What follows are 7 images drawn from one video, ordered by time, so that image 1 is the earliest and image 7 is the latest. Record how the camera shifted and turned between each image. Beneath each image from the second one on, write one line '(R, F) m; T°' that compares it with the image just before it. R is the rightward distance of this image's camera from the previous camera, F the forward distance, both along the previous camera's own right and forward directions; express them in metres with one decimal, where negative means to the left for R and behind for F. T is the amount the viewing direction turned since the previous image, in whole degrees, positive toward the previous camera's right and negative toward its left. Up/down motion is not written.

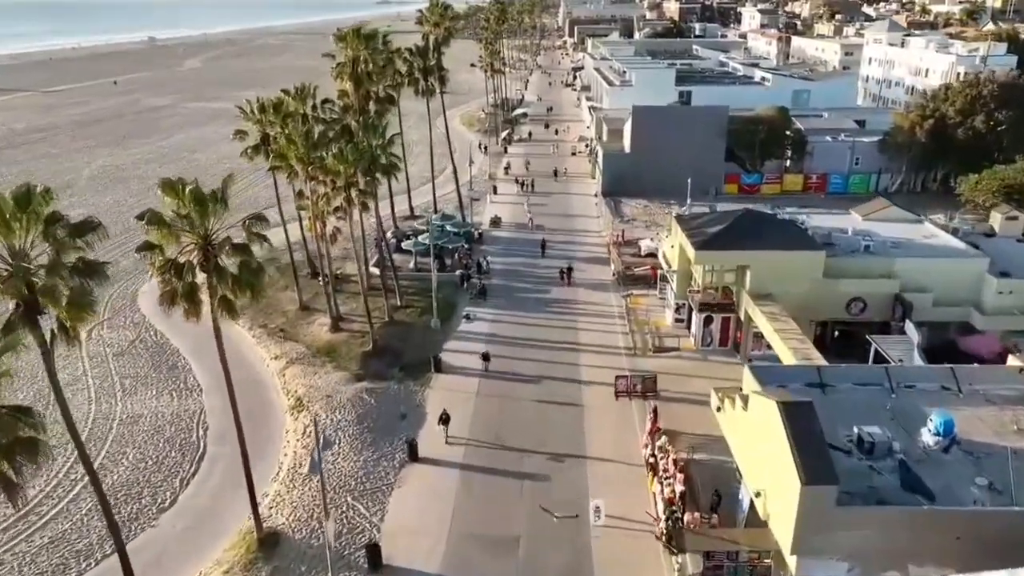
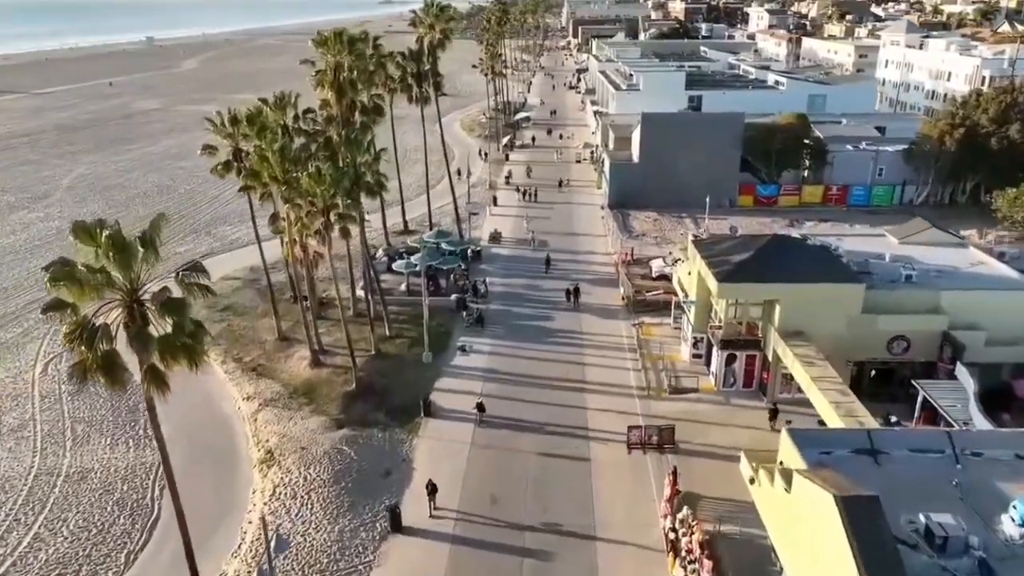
(+0.1, +3.3) m; 0°
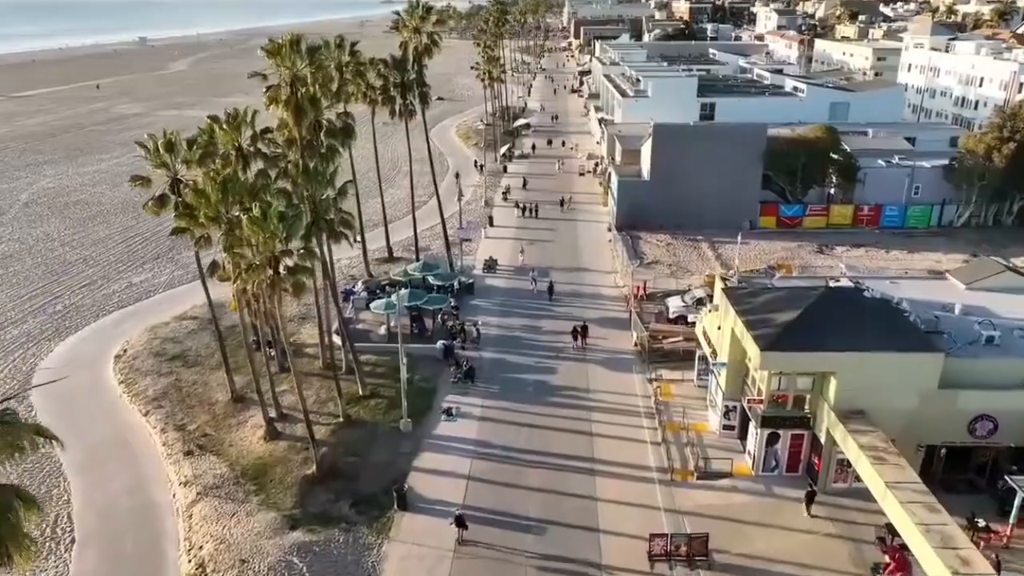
(+0.2, +5.0) m; 0°
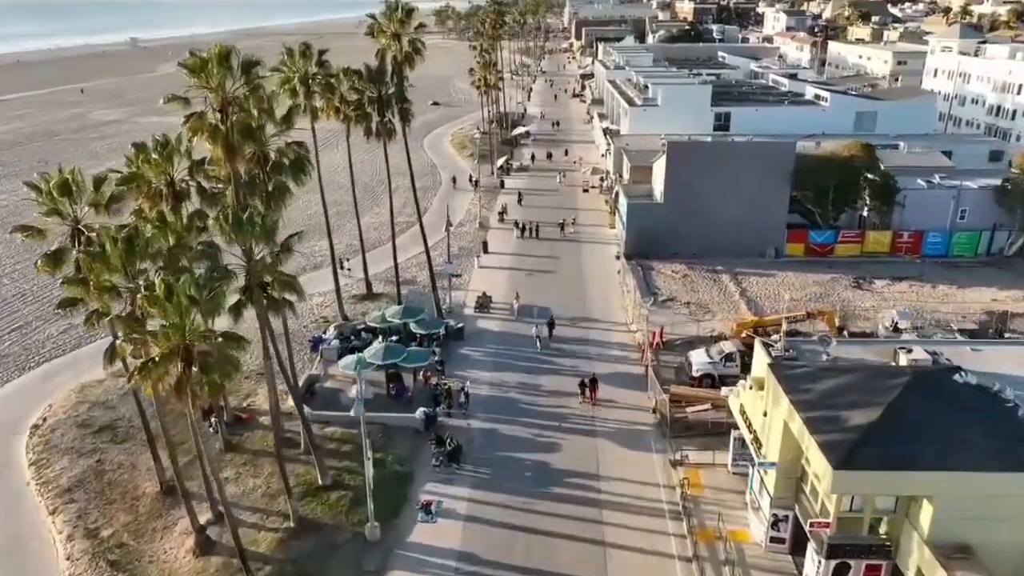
(+0.2, +5.2) m; 0°
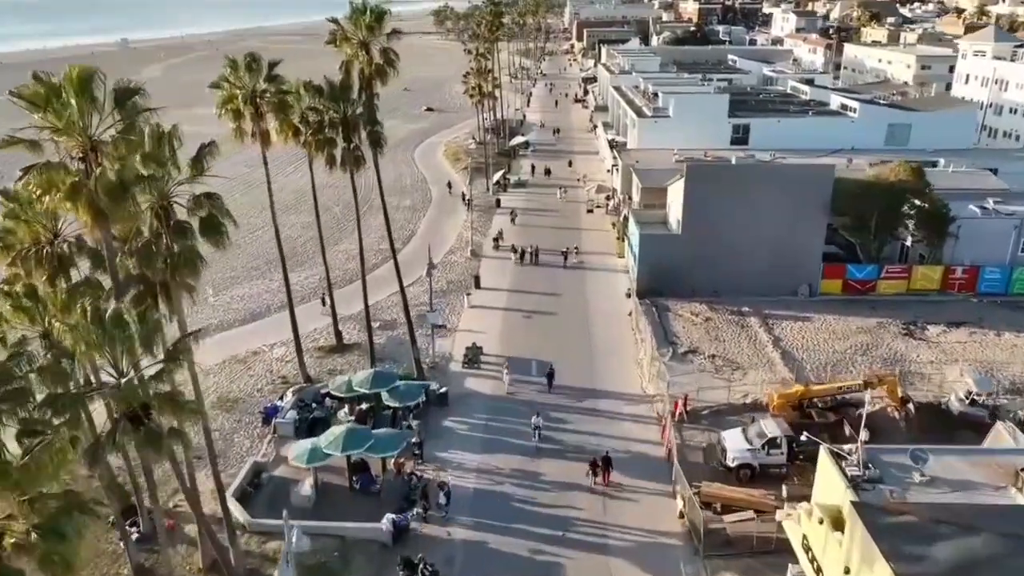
(+0.3, +5.5) m; 0°
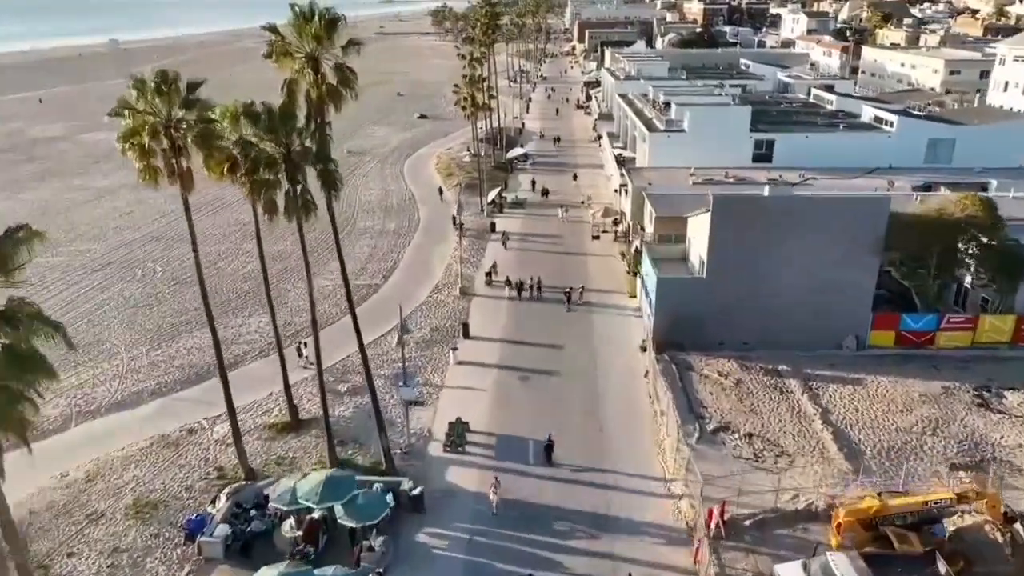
(+0.3, +5.7) m; 0°
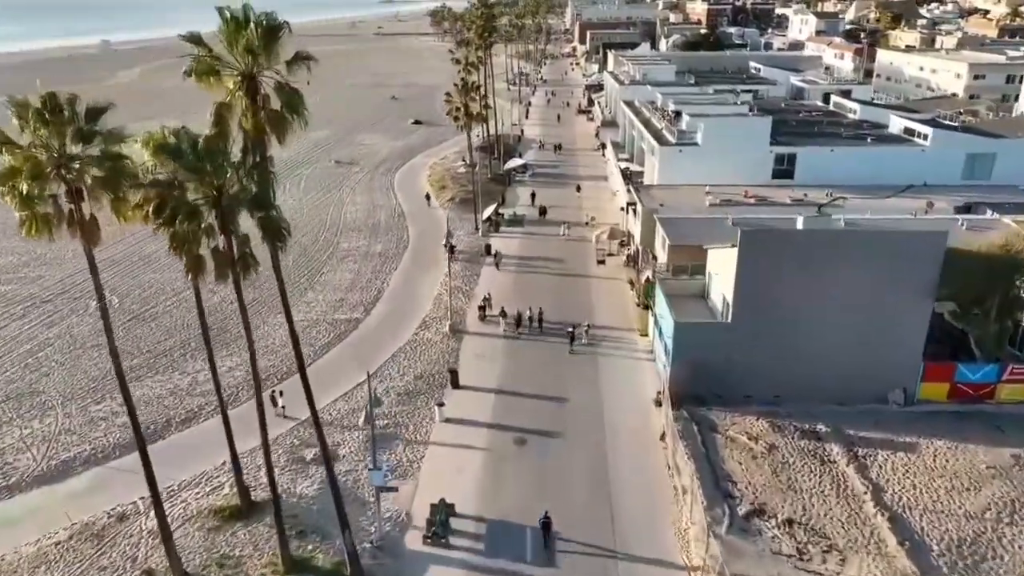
(+0.2, +4.3) m; 0°
